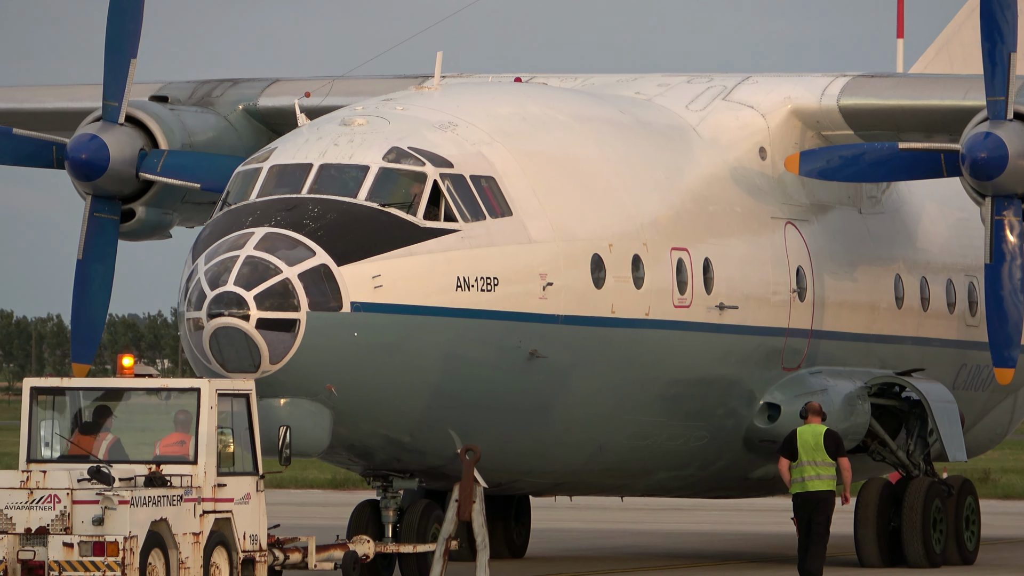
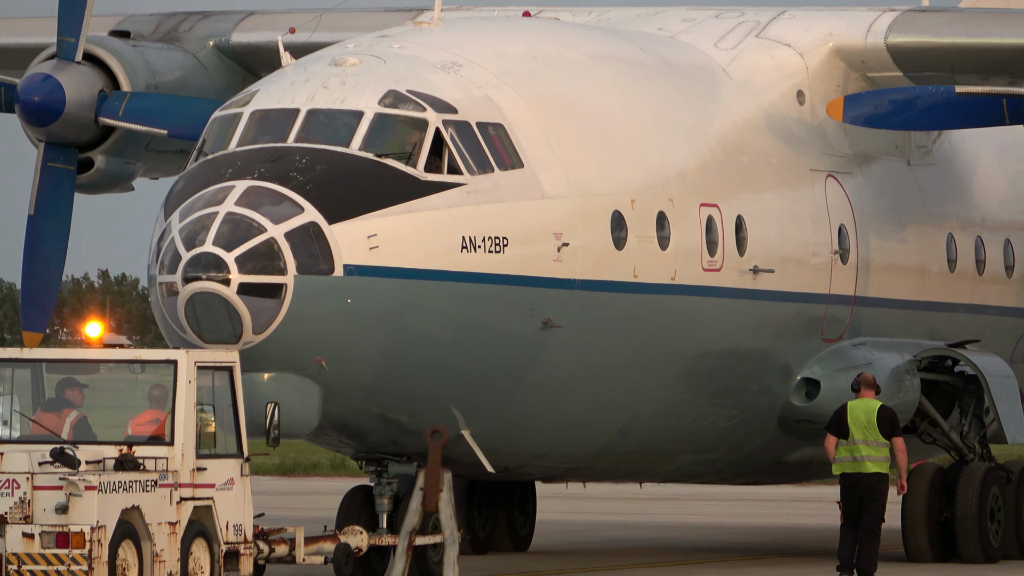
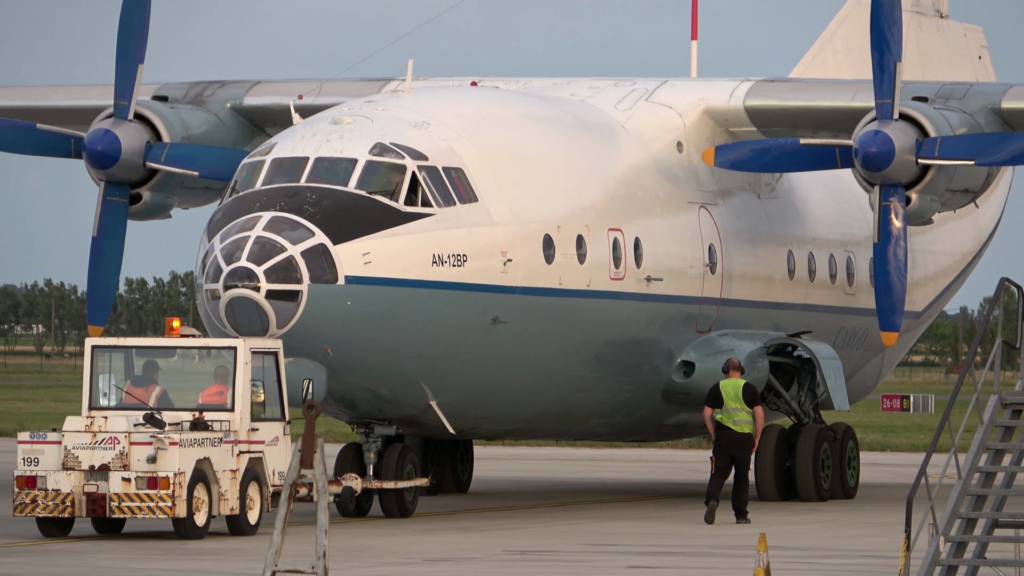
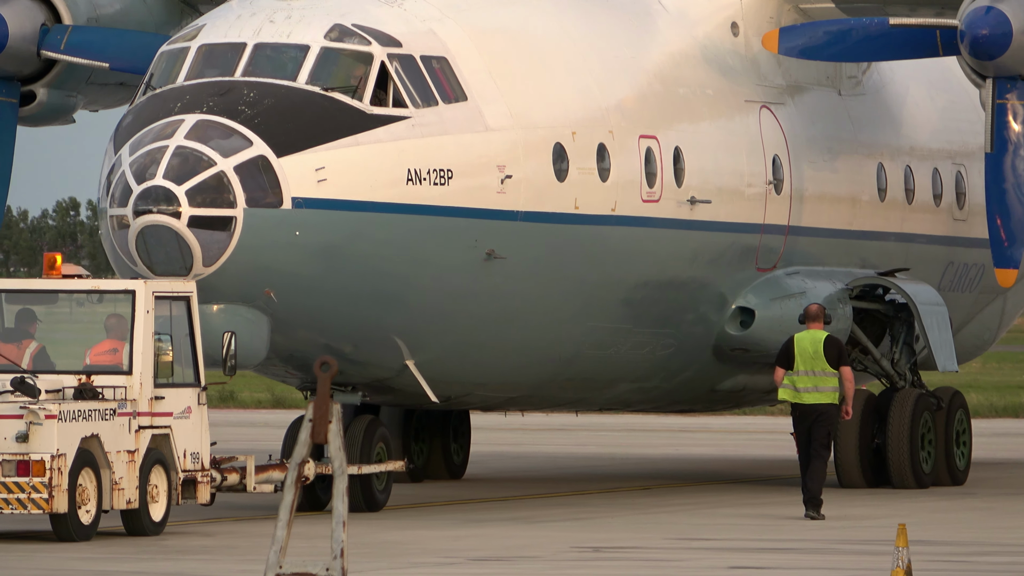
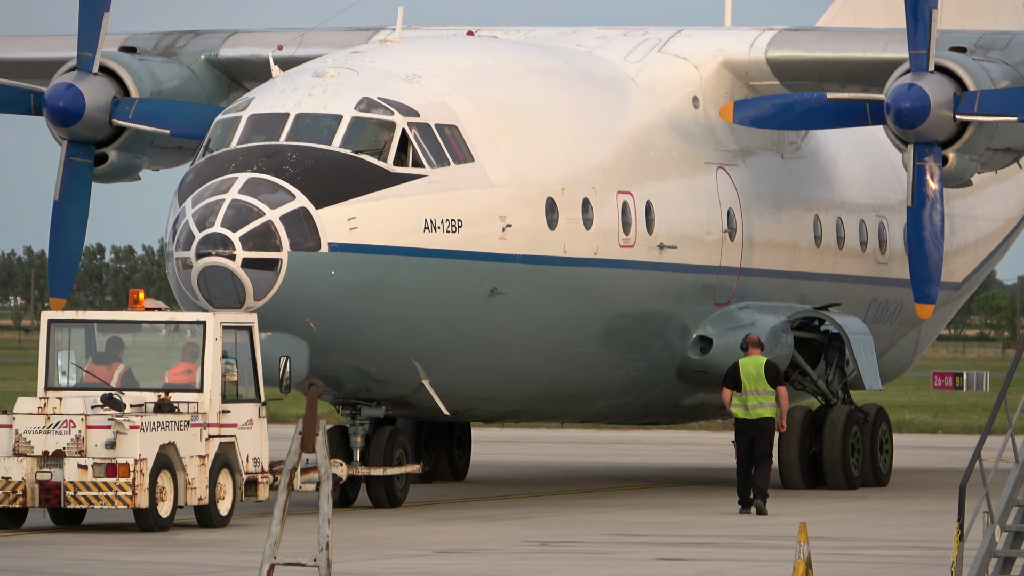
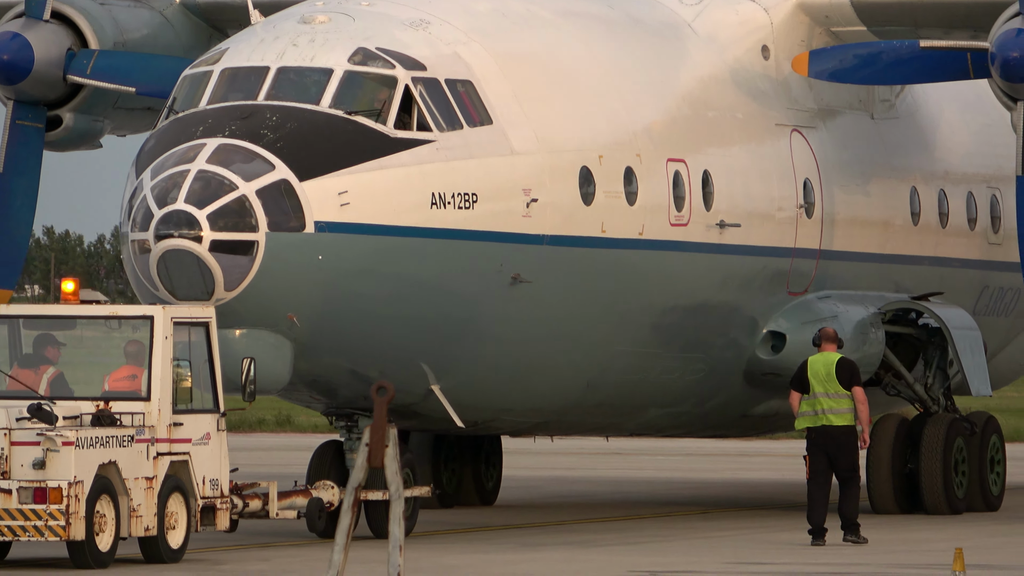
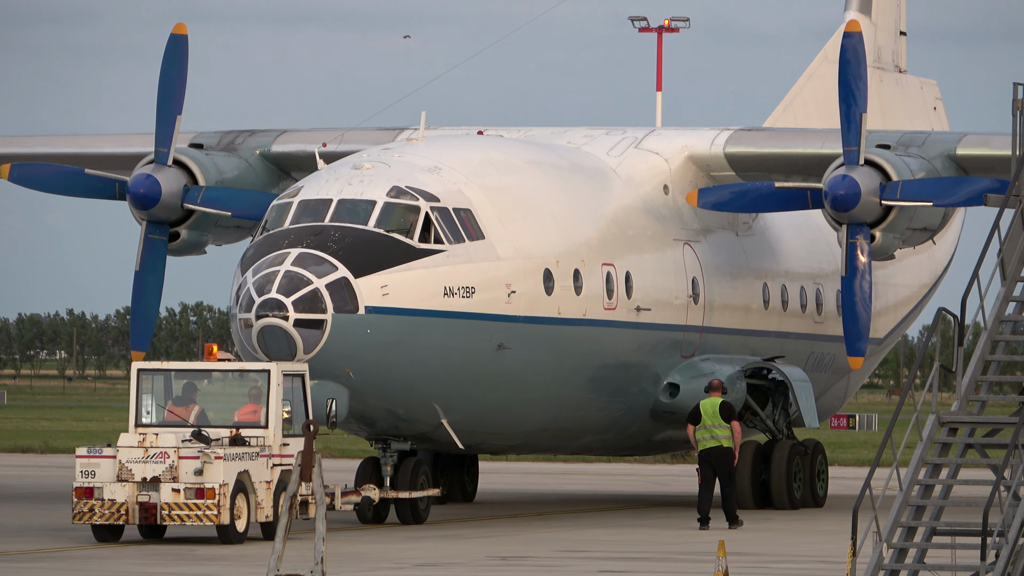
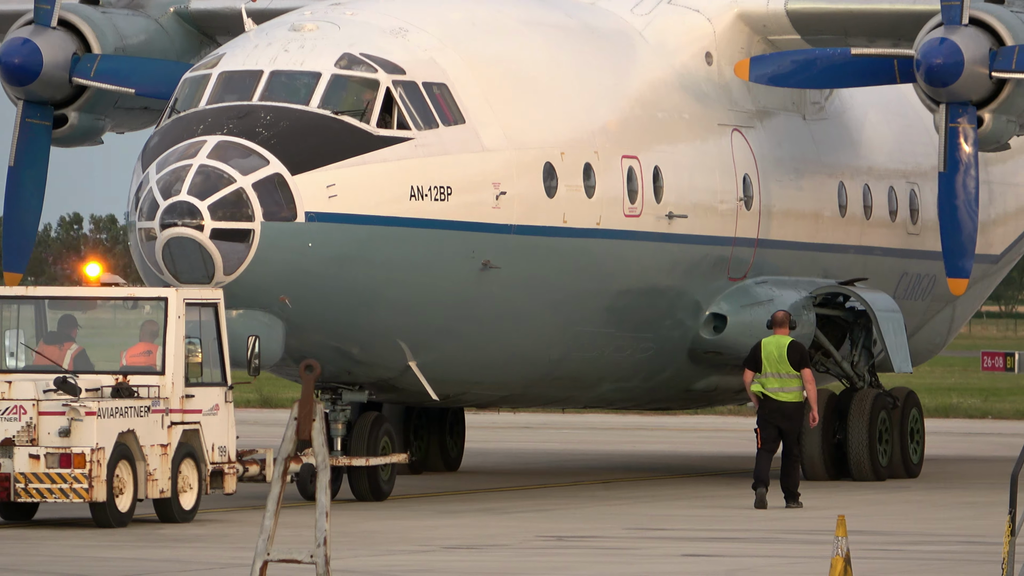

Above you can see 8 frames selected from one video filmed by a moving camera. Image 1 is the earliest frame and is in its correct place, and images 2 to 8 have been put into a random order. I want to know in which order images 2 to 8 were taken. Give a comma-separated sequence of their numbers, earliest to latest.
2, 6, 4, 8, 5, 3, 7
